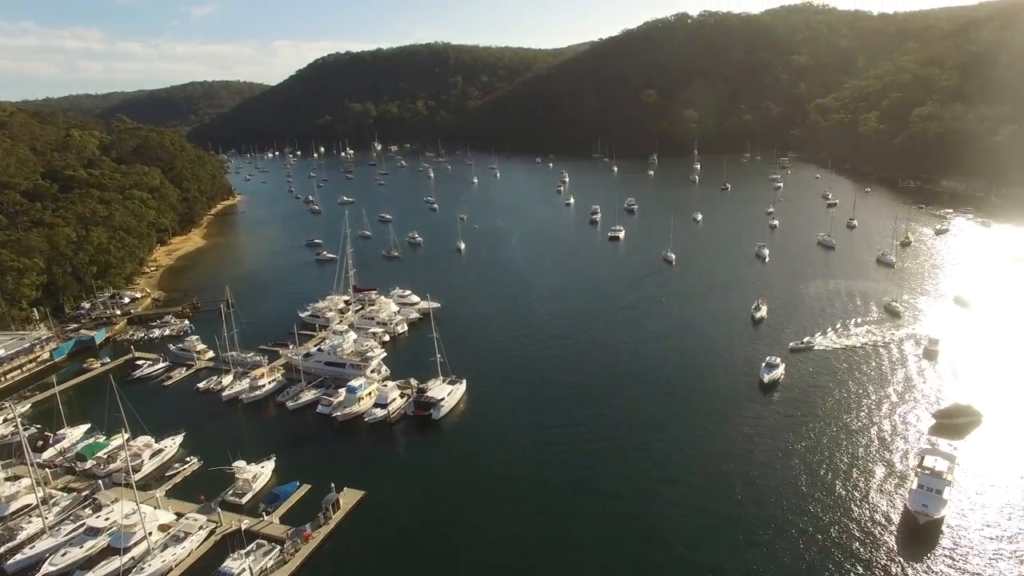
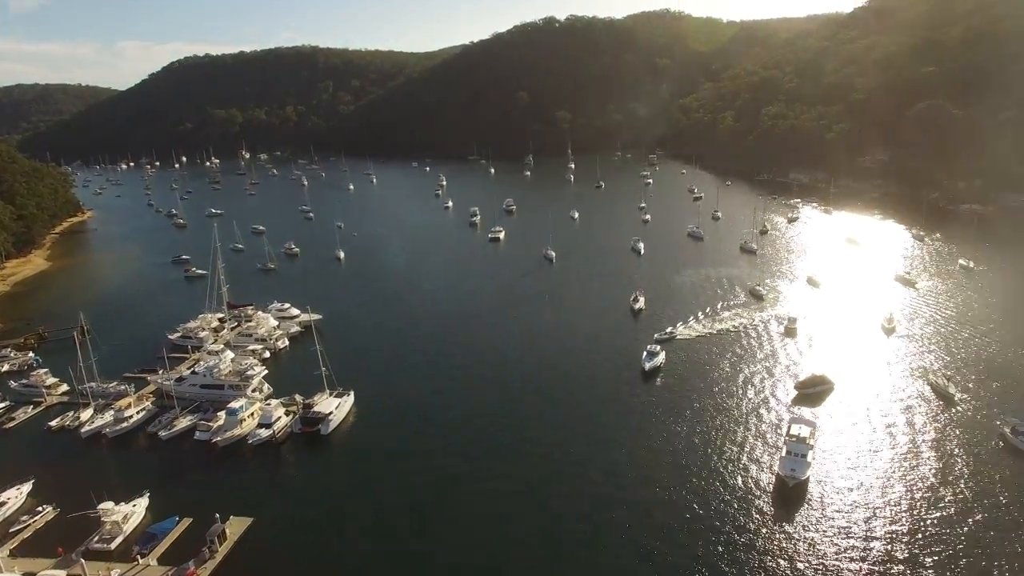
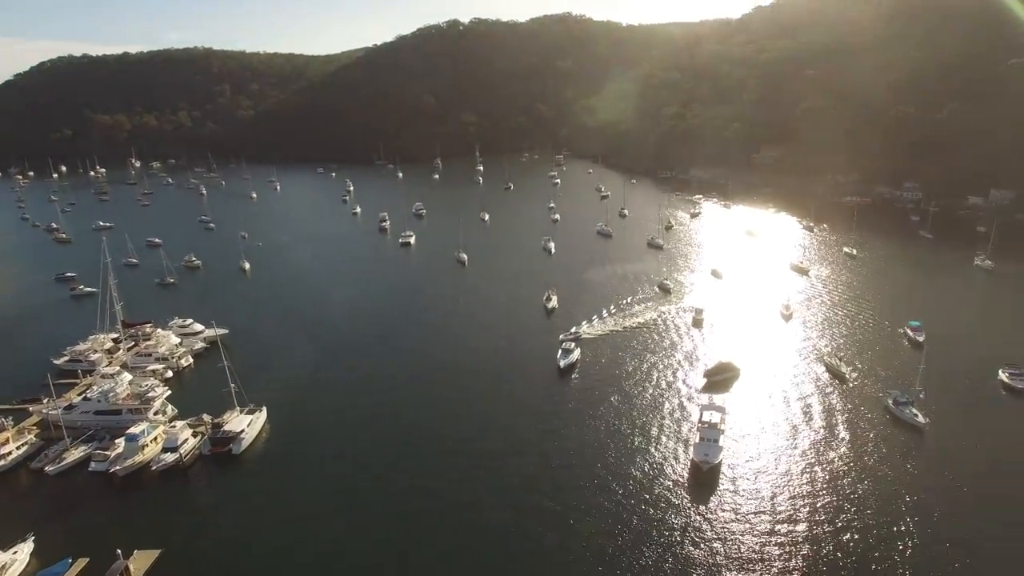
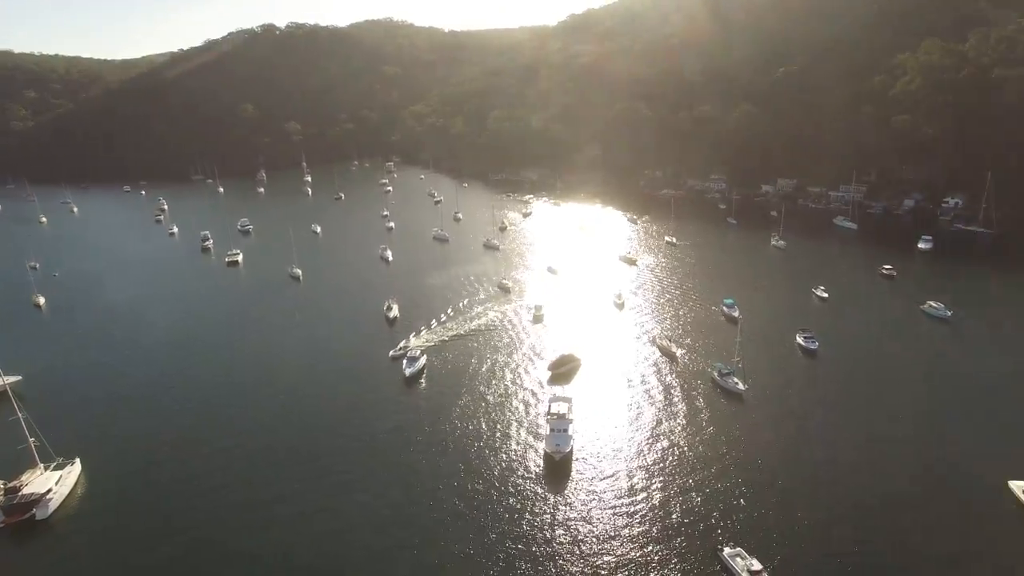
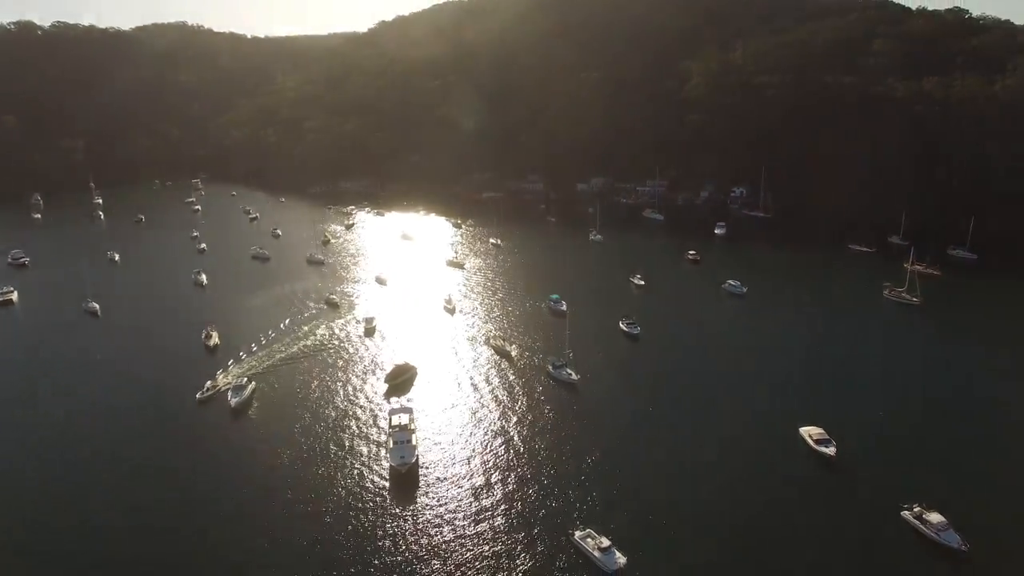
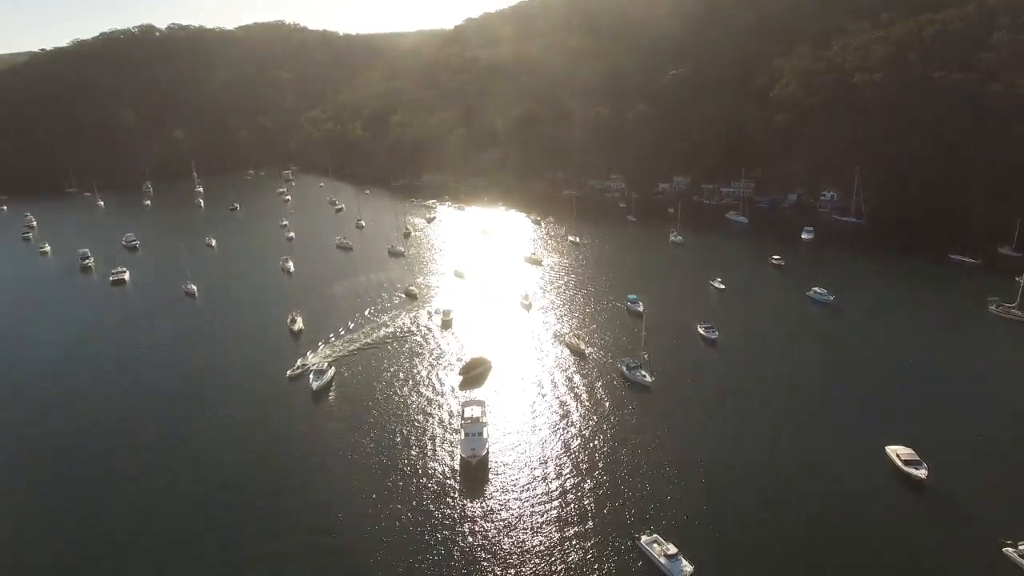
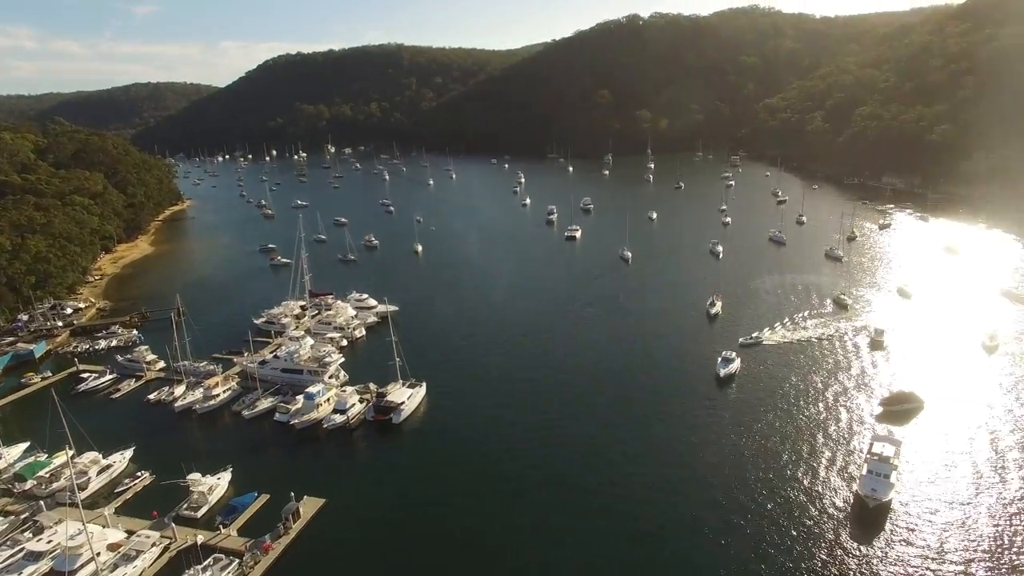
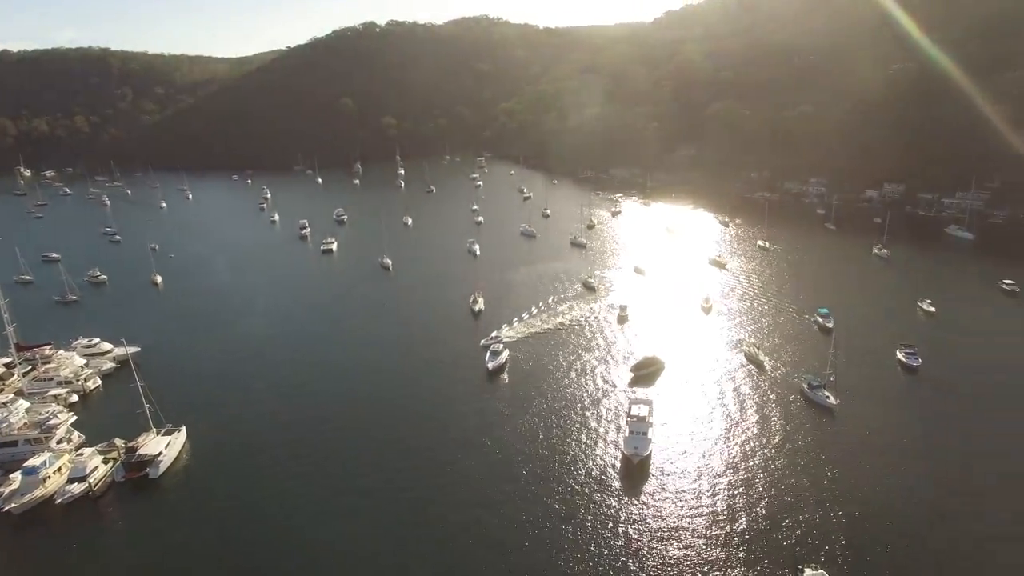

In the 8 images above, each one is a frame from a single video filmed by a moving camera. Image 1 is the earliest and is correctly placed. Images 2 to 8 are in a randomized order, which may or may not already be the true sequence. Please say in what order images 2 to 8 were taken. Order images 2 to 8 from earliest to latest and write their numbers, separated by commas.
7, 2, 3, 8, 4, 6, 5
